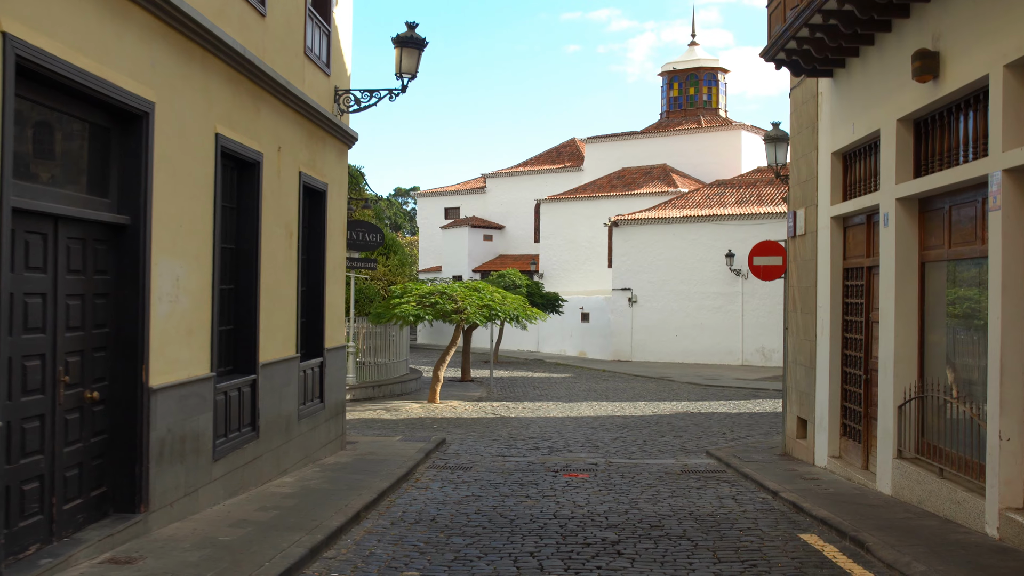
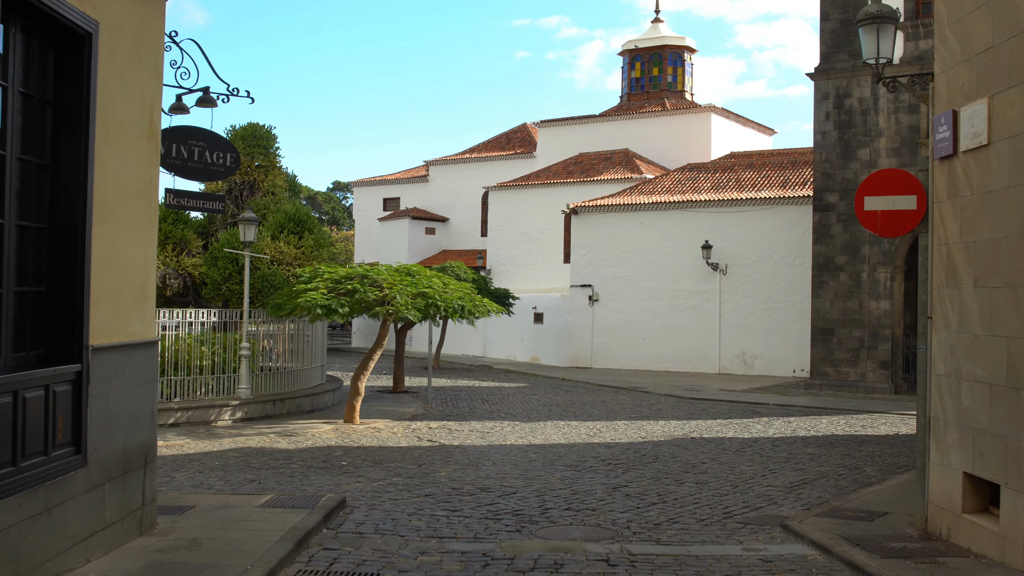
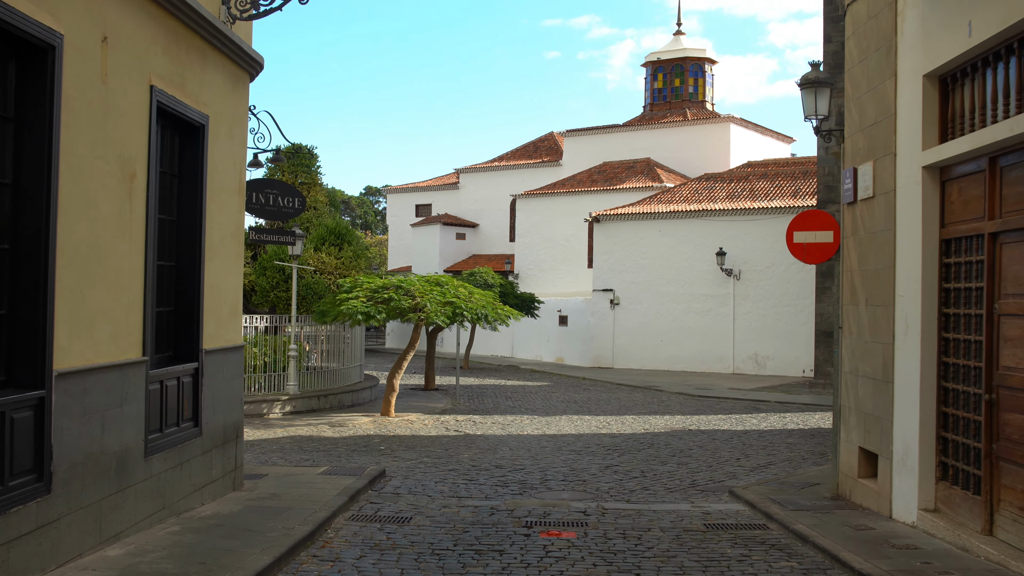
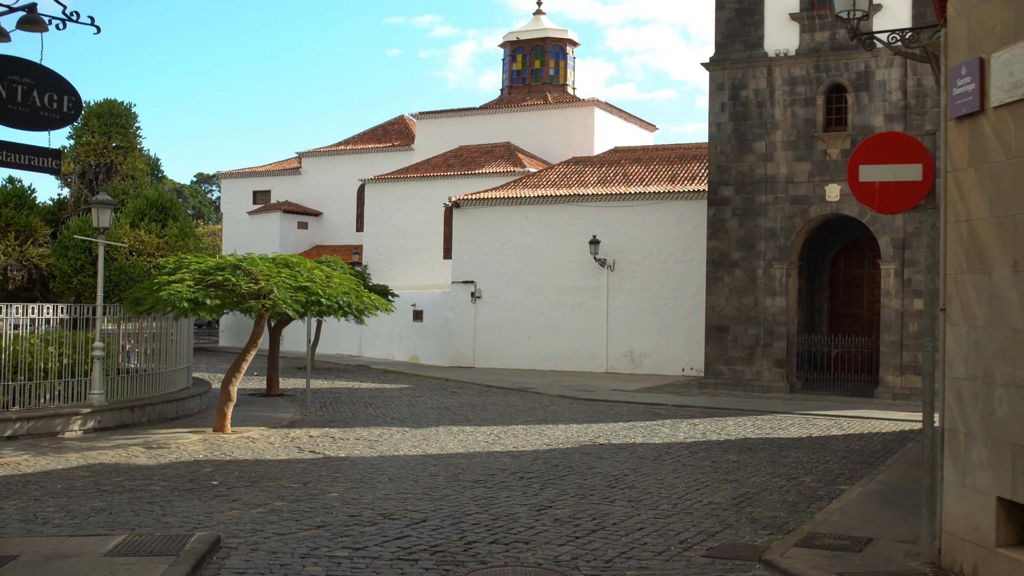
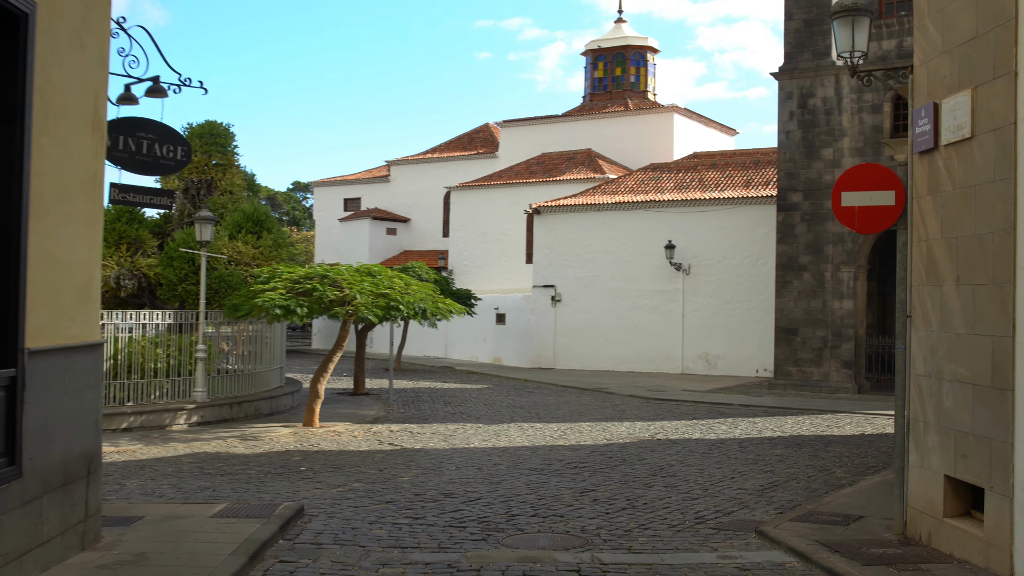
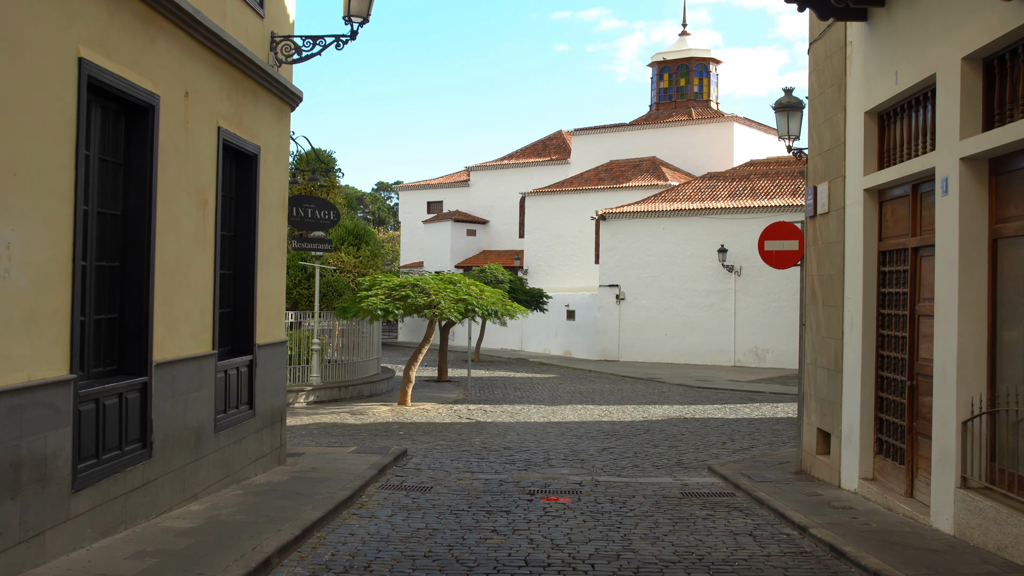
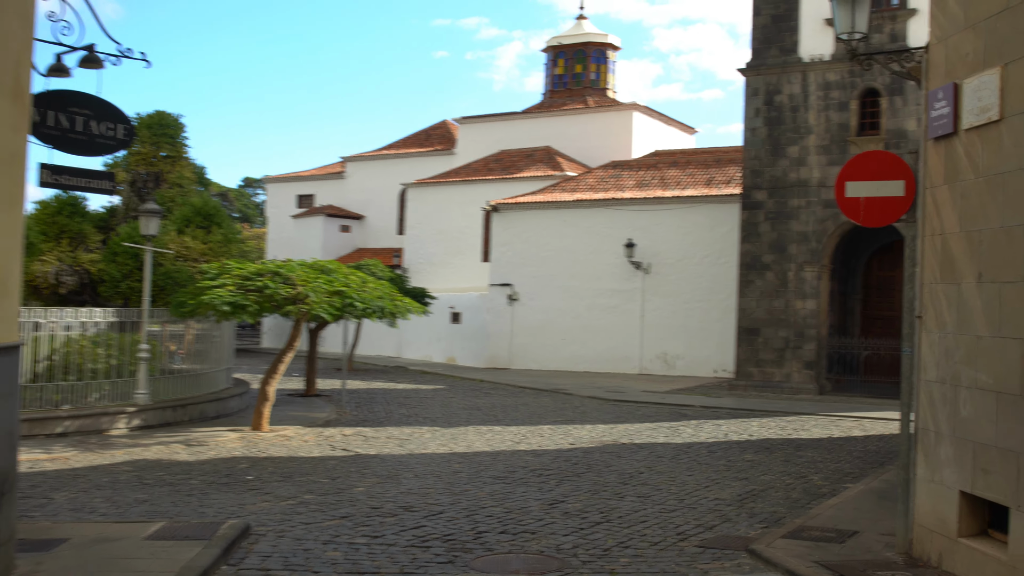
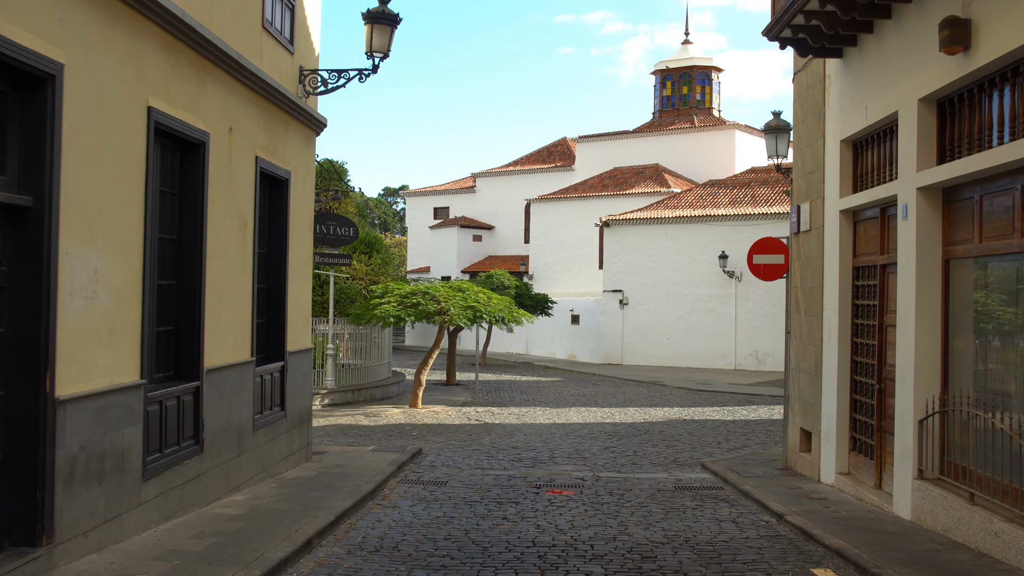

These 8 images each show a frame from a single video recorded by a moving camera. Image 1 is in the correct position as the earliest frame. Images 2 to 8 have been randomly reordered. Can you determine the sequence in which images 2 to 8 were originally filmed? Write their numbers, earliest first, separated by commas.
8, 6, 3, 2, 5, 7, 4
